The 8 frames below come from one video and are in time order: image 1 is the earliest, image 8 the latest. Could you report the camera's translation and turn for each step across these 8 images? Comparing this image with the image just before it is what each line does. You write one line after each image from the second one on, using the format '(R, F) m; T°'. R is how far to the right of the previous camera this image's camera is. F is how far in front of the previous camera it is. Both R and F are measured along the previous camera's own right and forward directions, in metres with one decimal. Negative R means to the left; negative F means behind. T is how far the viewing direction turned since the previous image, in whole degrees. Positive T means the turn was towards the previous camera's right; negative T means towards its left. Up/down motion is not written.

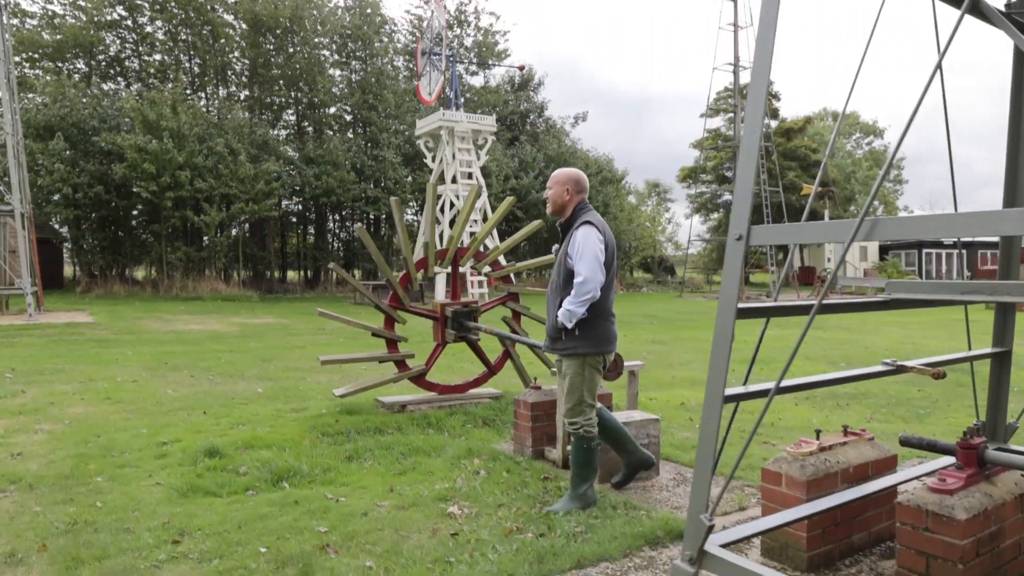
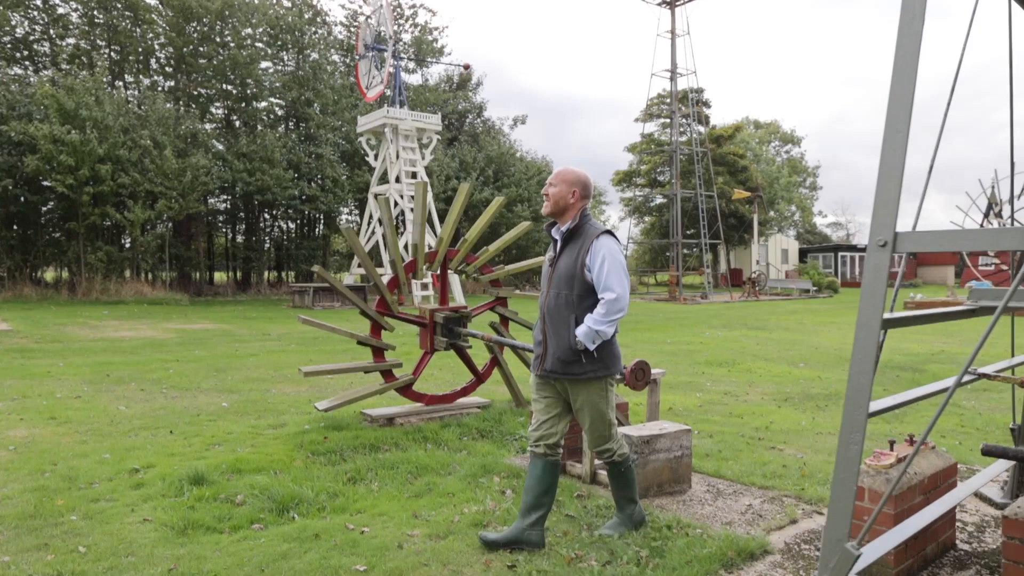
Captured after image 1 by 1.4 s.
(-0.7, +0.4) m; +6°
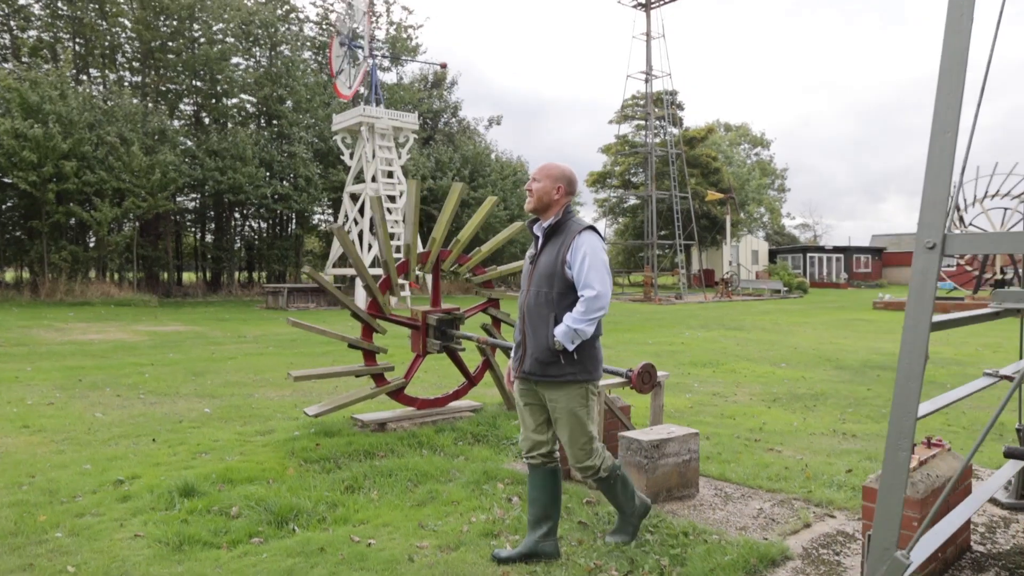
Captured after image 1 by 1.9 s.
(-0.2, +0.1) m; +3°
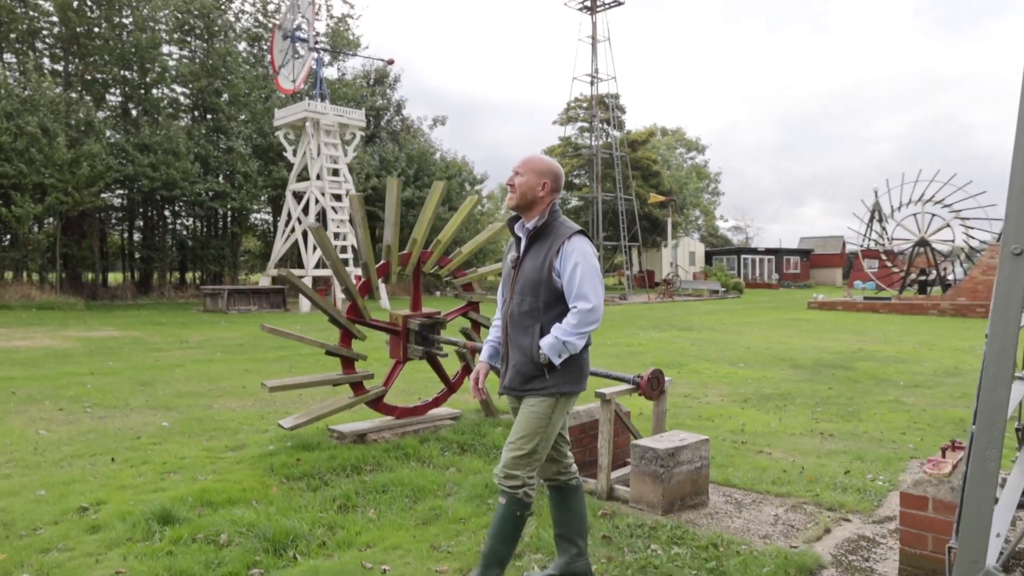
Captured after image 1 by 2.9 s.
(-0.5, +0.2) m; +6°
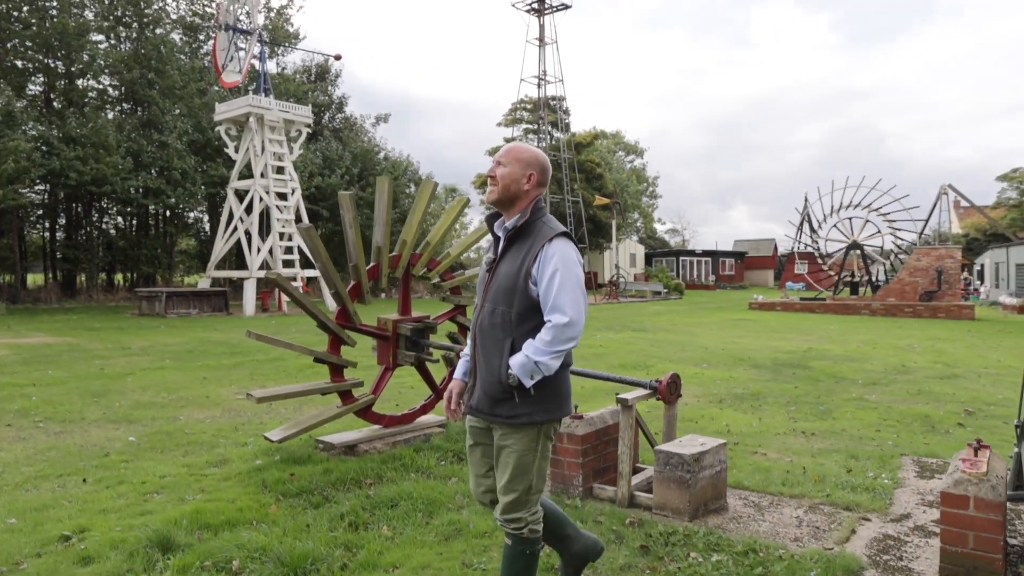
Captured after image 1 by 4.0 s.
(-0.6, +0.2) m; +6°
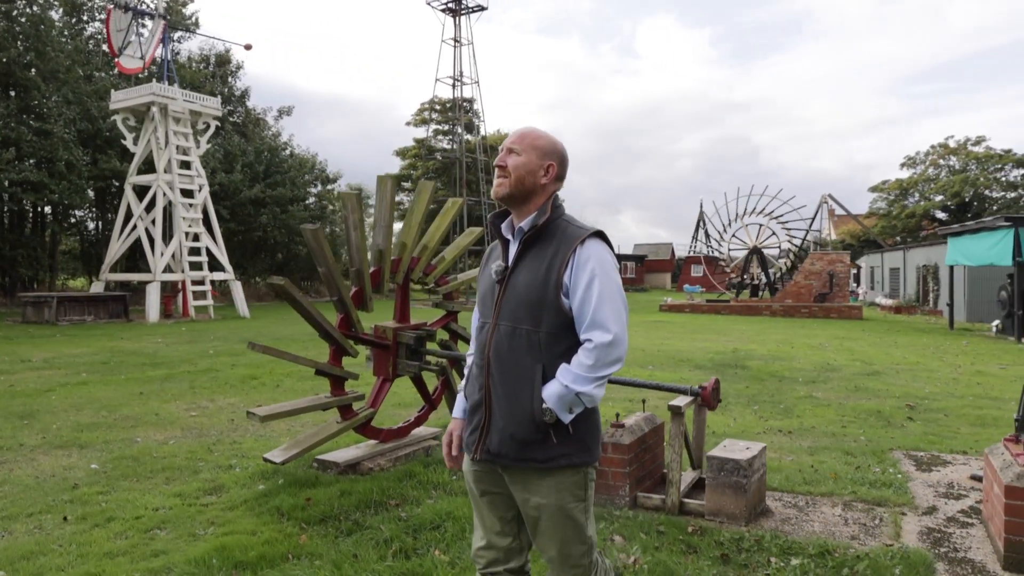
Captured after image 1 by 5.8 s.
(-1.0, +0.3) m; +9°
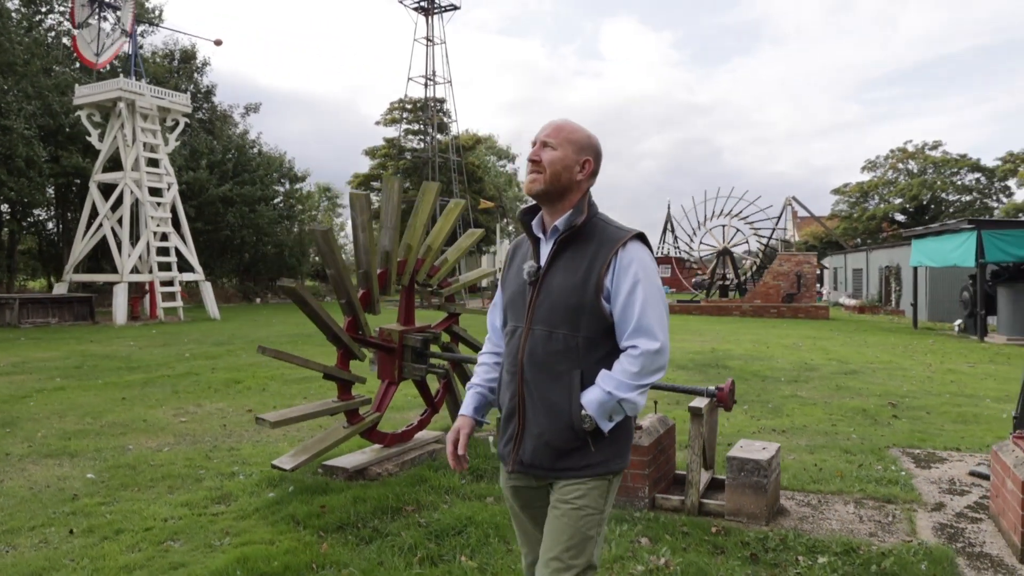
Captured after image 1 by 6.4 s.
(-0.4, 0.0) m; +3°
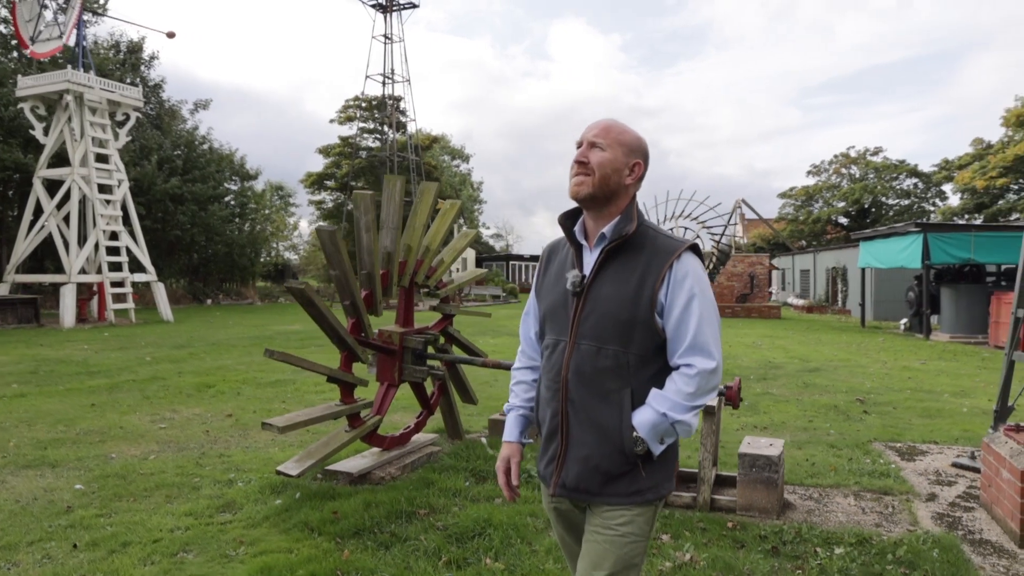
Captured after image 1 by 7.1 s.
(-0.5, 0.0) m; +4°
